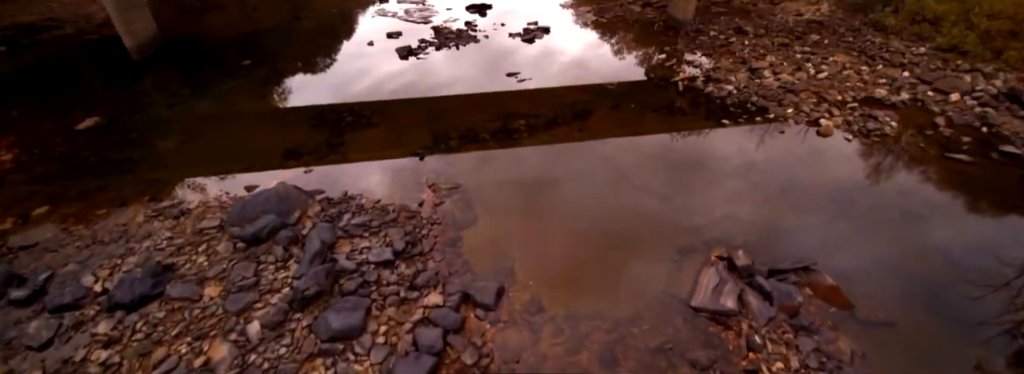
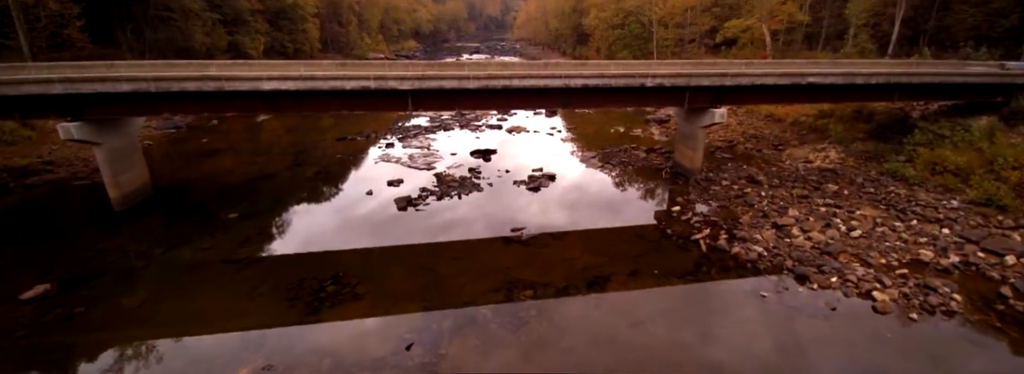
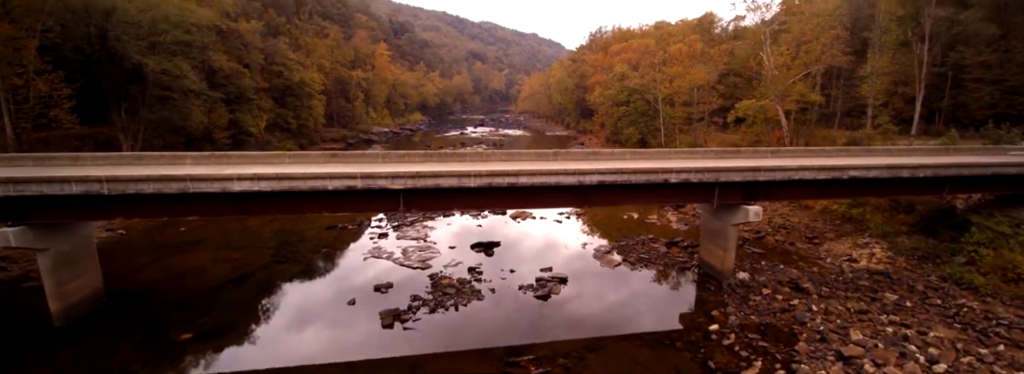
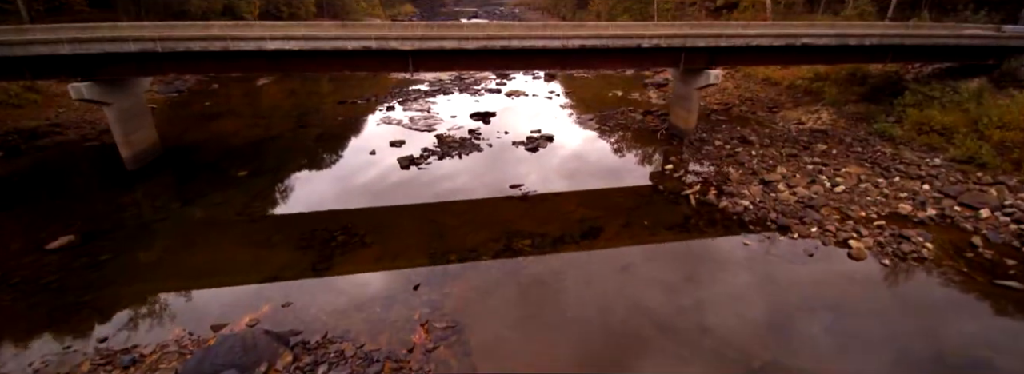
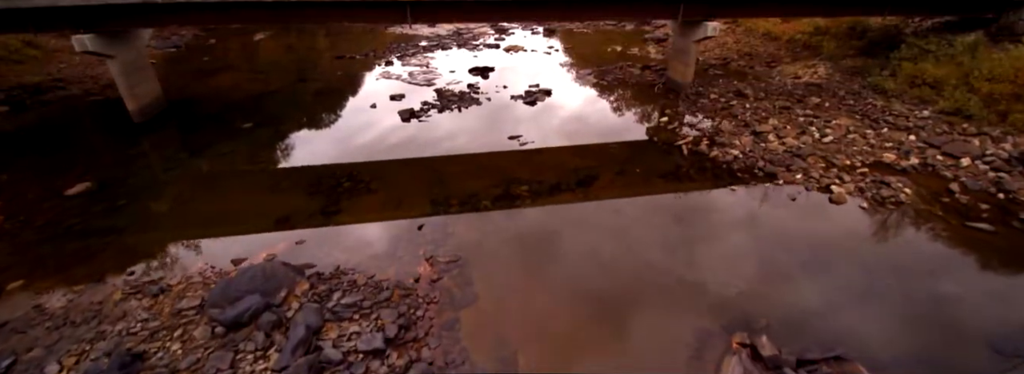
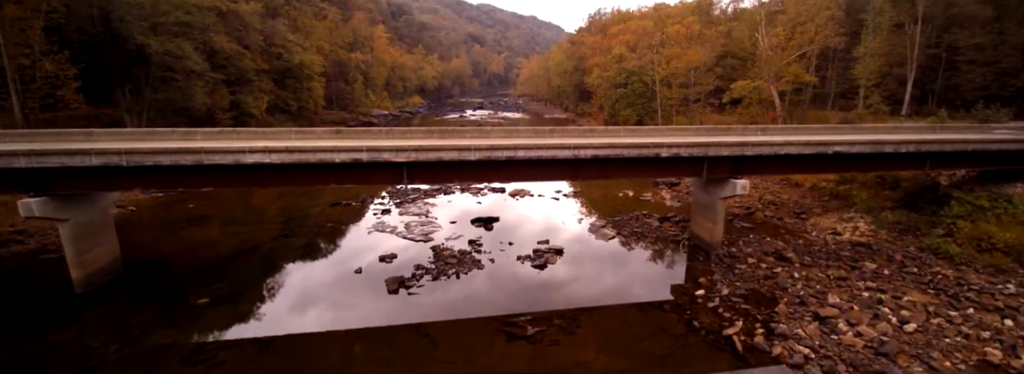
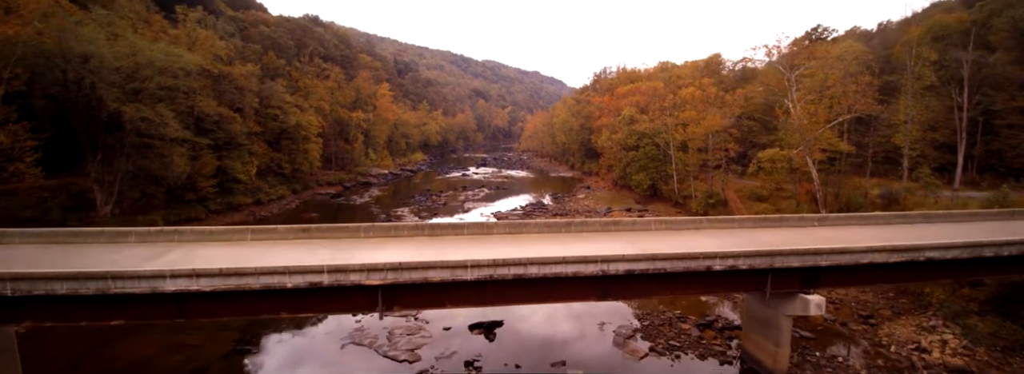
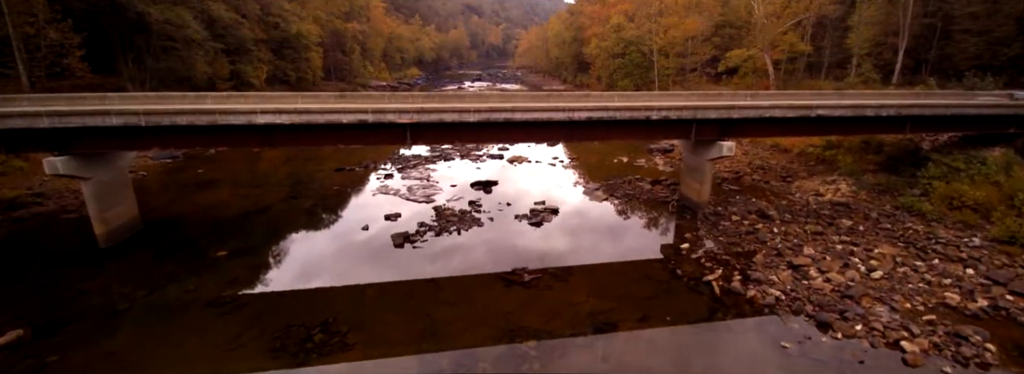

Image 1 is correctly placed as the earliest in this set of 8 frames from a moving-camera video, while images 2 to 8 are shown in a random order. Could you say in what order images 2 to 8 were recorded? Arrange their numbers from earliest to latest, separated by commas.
5, 4, 2, 8, 6, 3, 7
